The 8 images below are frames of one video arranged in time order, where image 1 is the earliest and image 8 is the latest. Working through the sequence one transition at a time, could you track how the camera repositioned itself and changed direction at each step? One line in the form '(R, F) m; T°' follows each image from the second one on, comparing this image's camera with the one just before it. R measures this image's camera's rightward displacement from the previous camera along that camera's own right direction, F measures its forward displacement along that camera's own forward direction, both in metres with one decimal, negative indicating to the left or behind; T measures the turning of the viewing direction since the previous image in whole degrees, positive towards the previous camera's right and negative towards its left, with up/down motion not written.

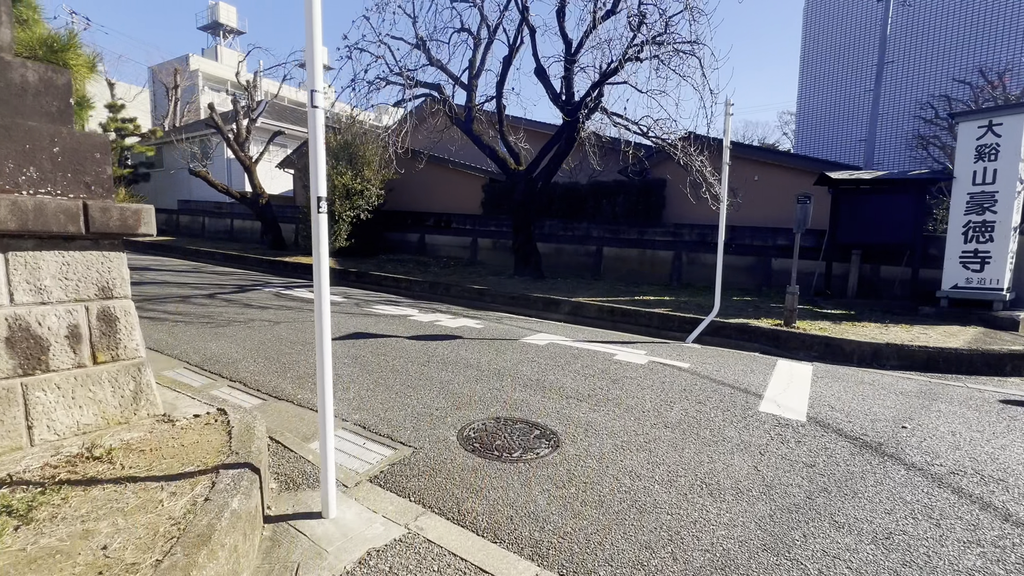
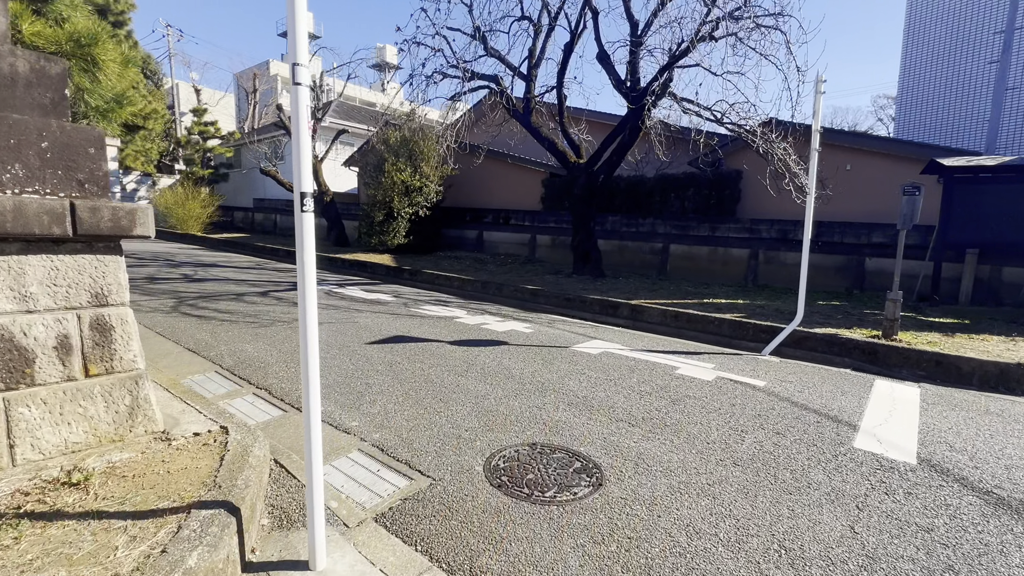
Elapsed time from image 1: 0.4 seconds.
(+0.2, +0.5) m; -7°
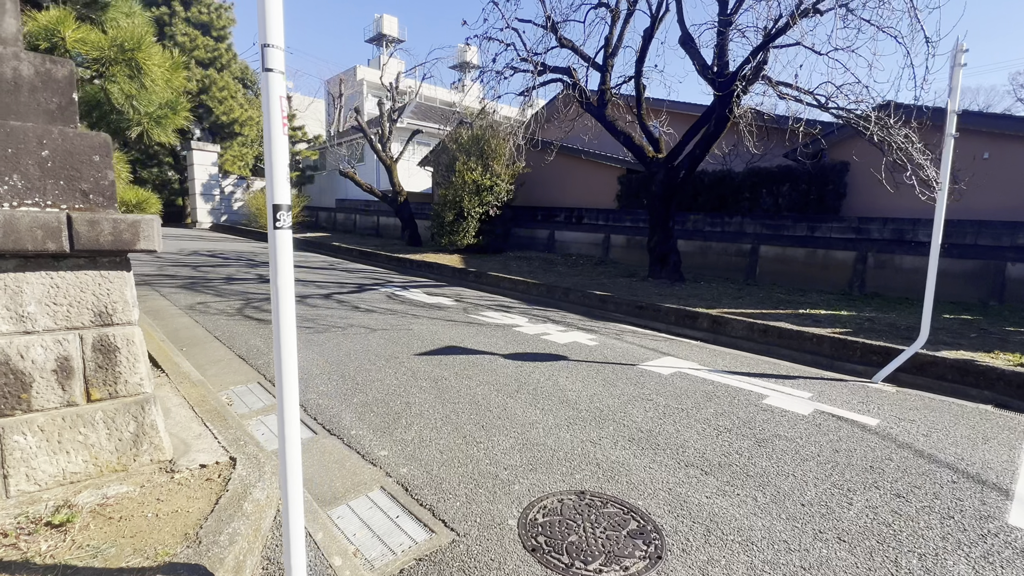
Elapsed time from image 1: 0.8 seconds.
(+0.2, +0.5) m; -9°
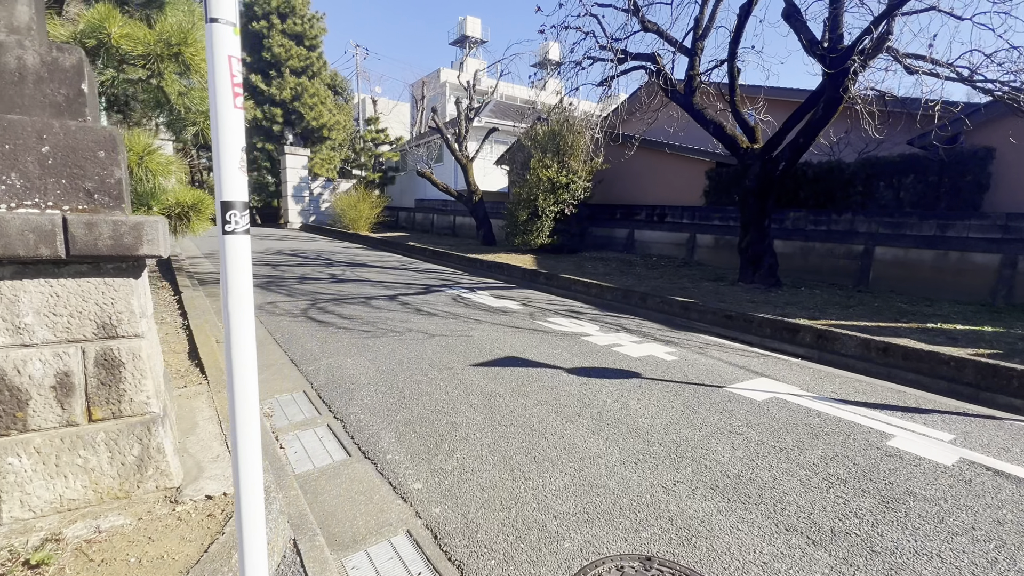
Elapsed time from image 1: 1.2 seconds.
(+0.1, +0.5) m; -9°
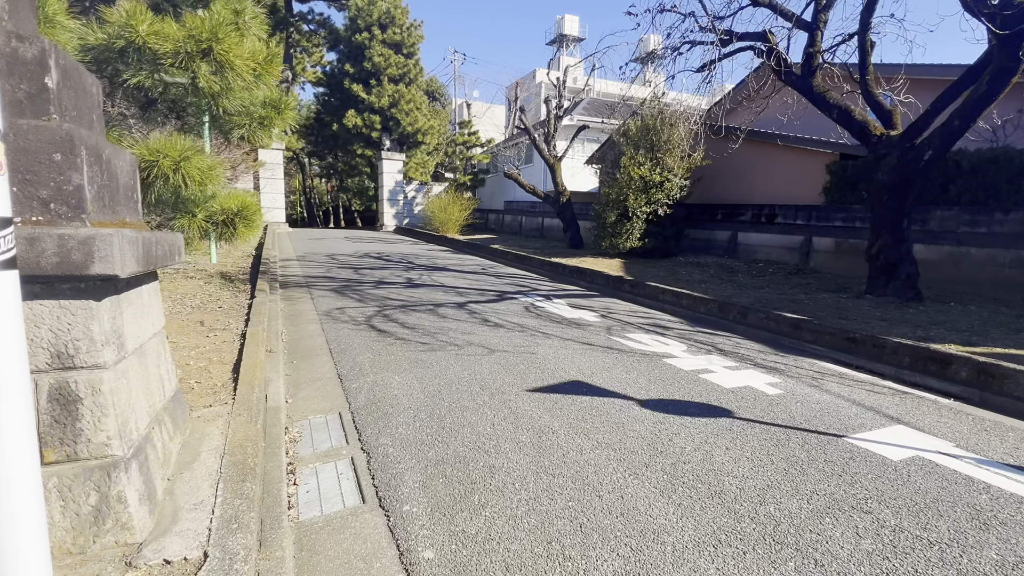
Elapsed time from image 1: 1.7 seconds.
(+0.3, +0.7) m; -11°
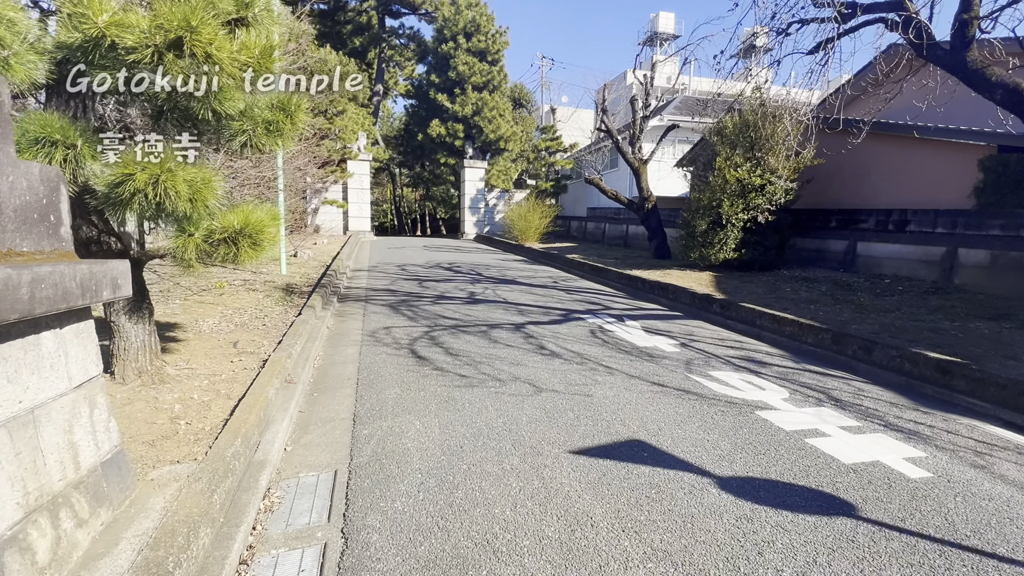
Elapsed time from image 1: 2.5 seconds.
(+0.3, +0.9) m; -10°
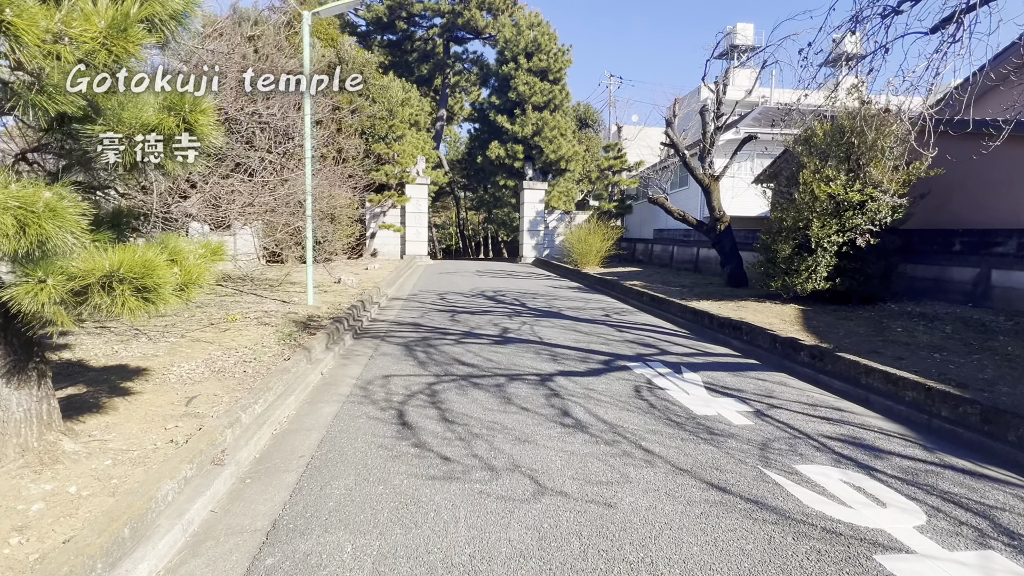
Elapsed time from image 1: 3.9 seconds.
(+0.5, +1.3) m; -8°
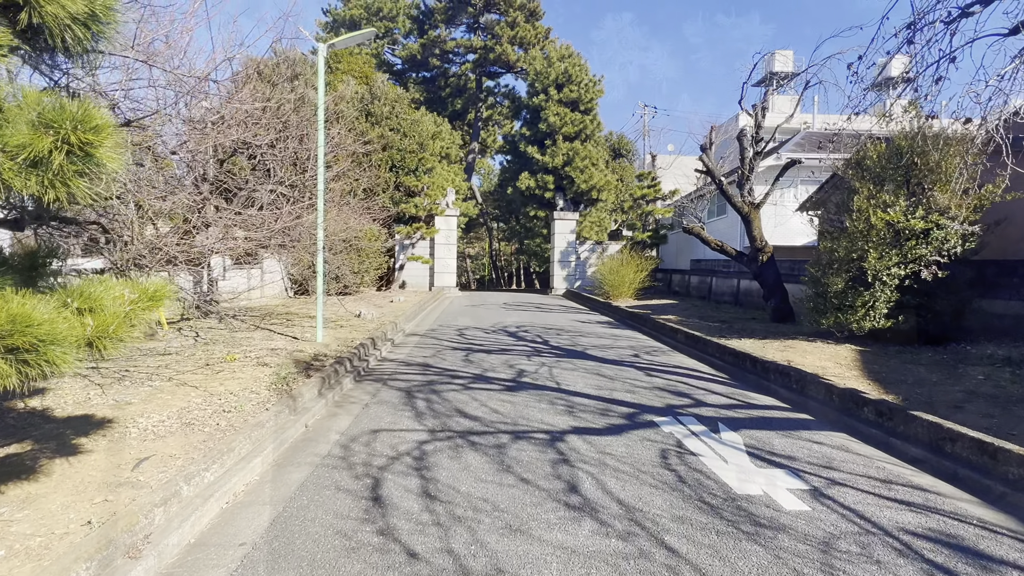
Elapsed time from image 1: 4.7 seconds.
(+0.3, +0.7) m; -4°
